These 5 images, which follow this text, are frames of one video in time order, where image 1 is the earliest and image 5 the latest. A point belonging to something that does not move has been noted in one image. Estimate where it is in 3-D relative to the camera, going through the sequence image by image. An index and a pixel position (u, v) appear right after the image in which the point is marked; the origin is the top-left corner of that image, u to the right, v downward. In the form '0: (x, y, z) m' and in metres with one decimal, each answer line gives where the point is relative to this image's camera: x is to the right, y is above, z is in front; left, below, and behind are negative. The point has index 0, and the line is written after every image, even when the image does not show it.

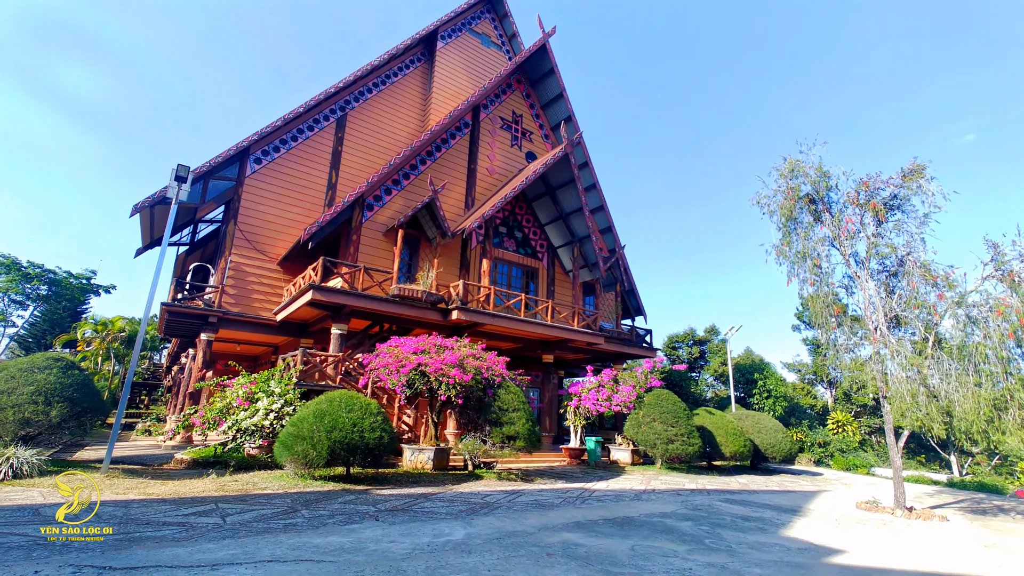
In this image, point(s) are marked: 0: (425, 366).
0: (-1.8, -1.5, +9.9) m
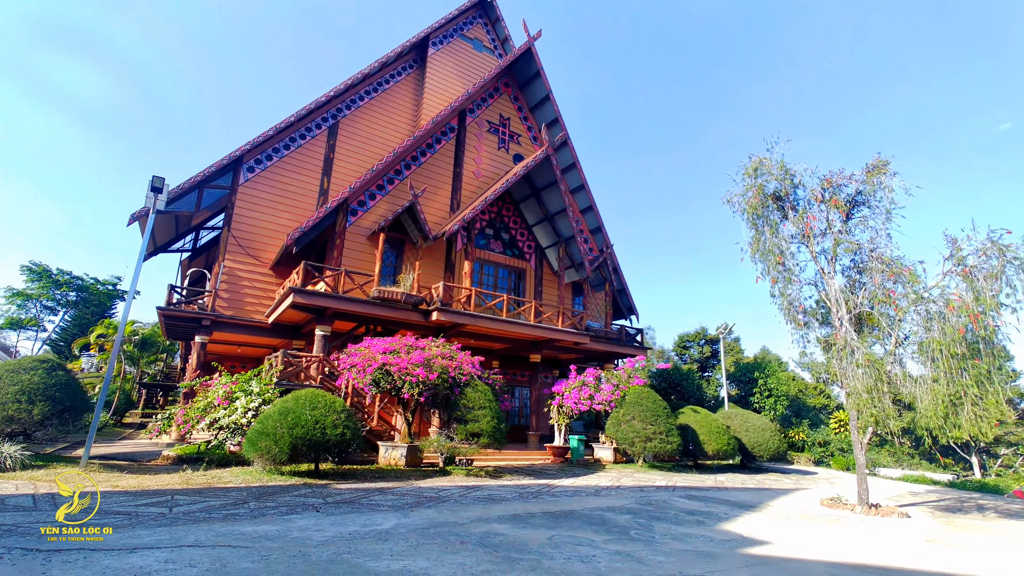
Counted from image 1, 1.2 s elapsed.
0: (-2.6, -1.6, +10.3) m
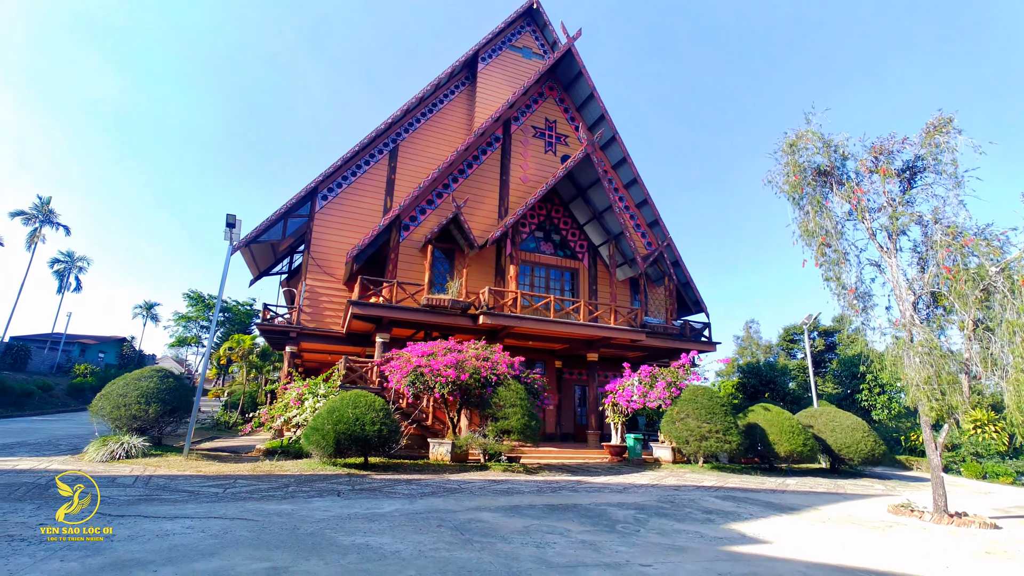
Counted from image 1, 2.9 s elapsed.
0: (-2.0, -1.7, +11.1) m
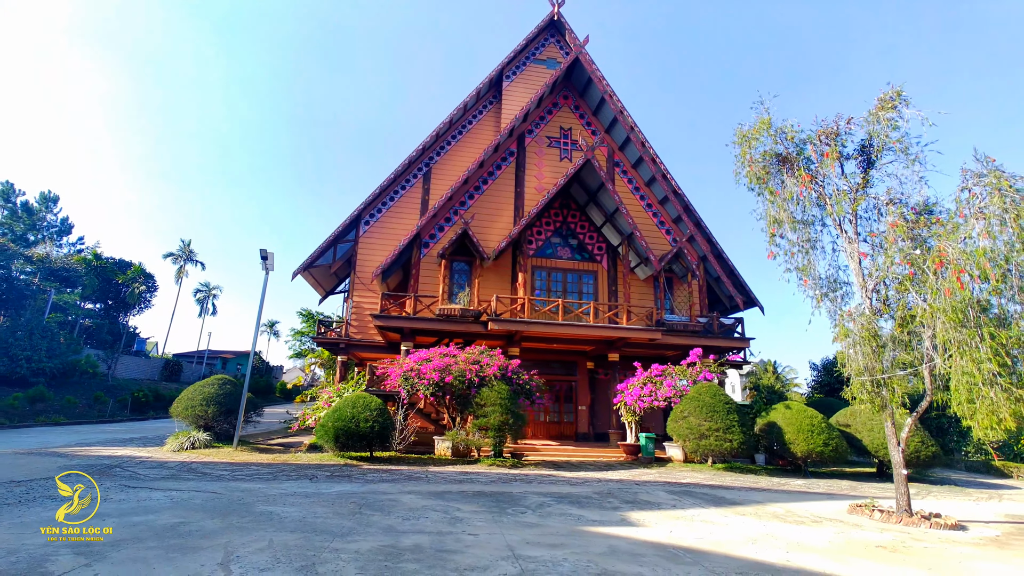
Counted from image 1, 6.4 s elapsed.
0: (-2.4, -2.0, +12.4) m
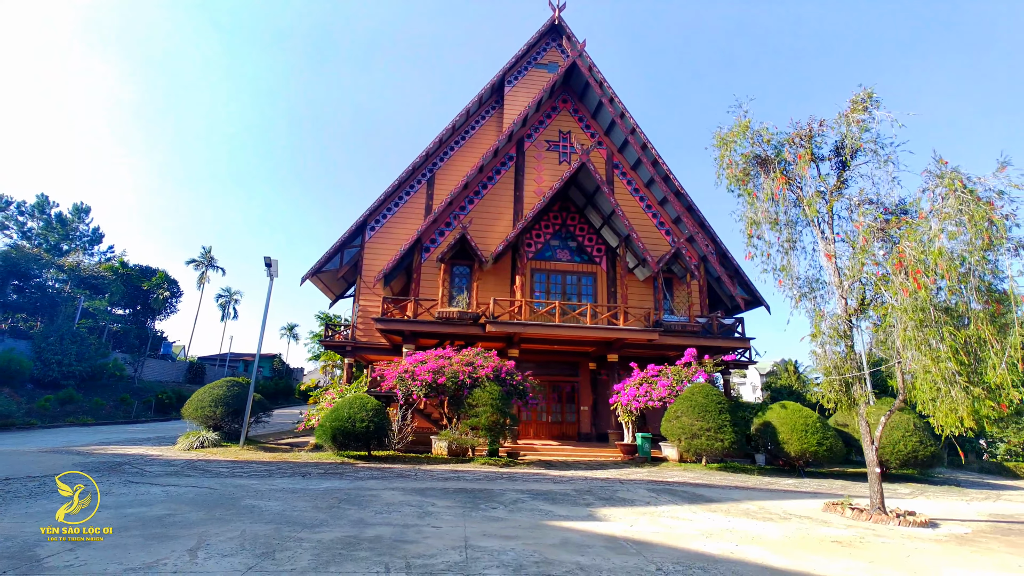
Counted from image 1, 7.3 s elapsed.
0: (-2.6, -2.1, +12.8) m
